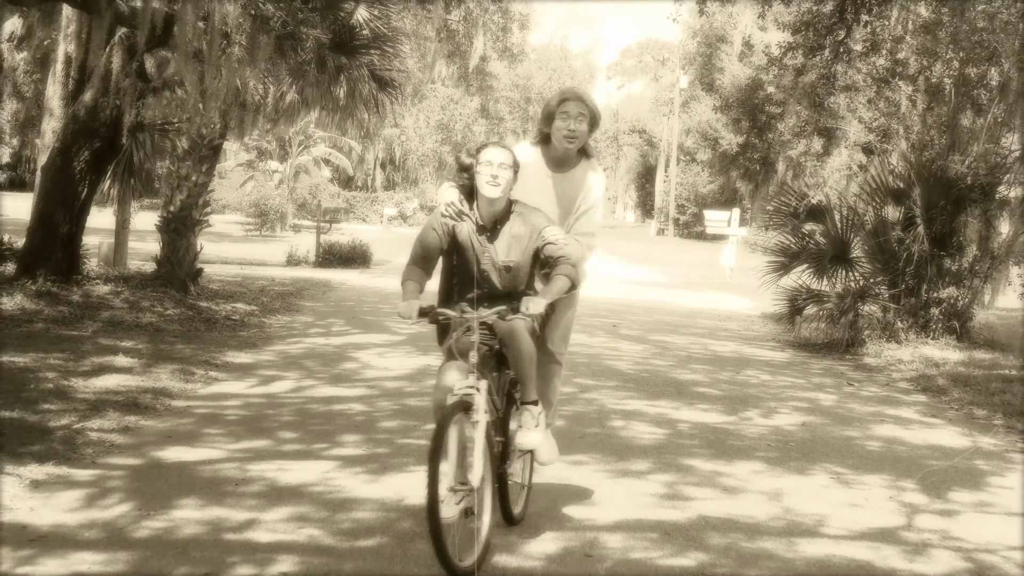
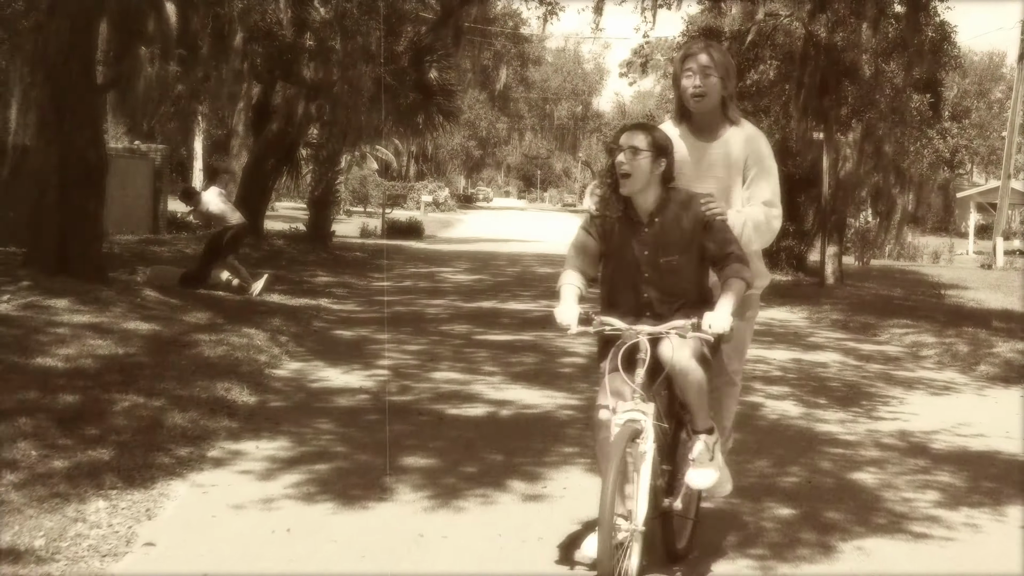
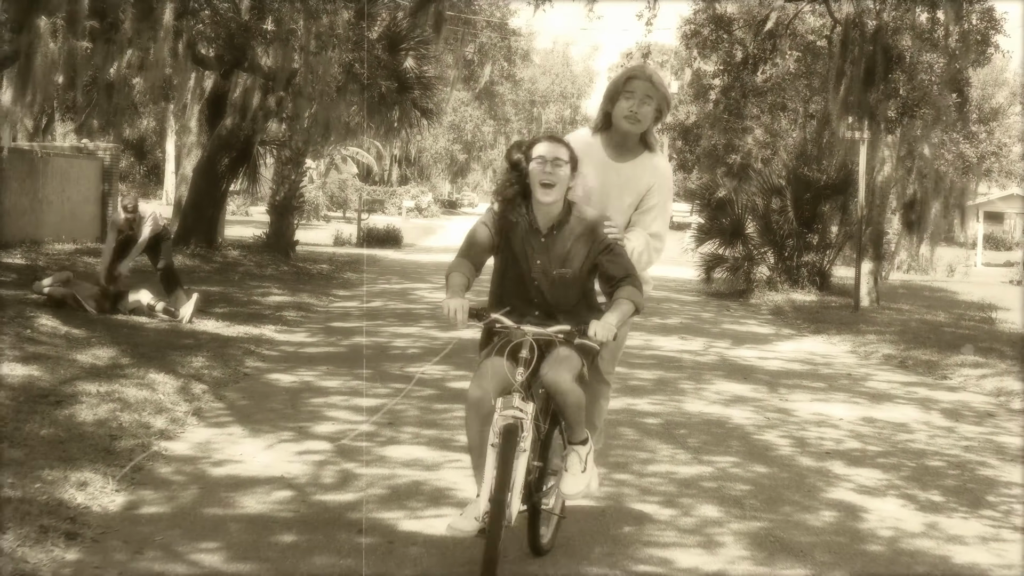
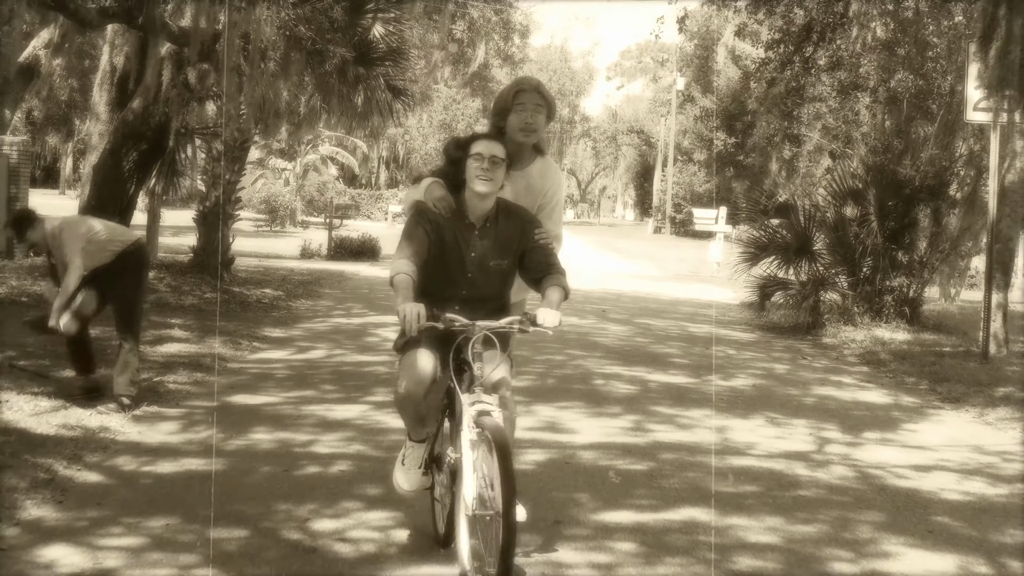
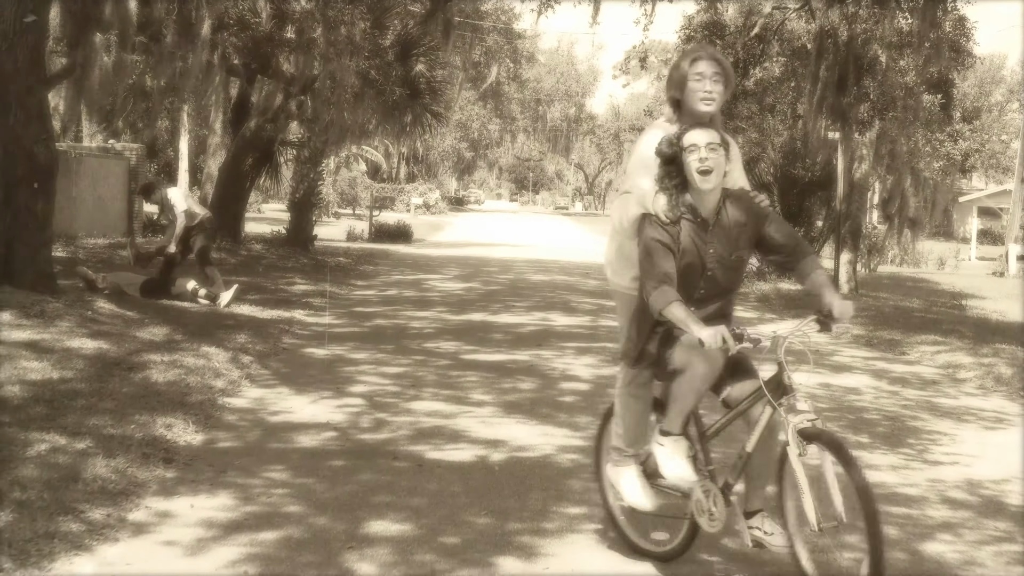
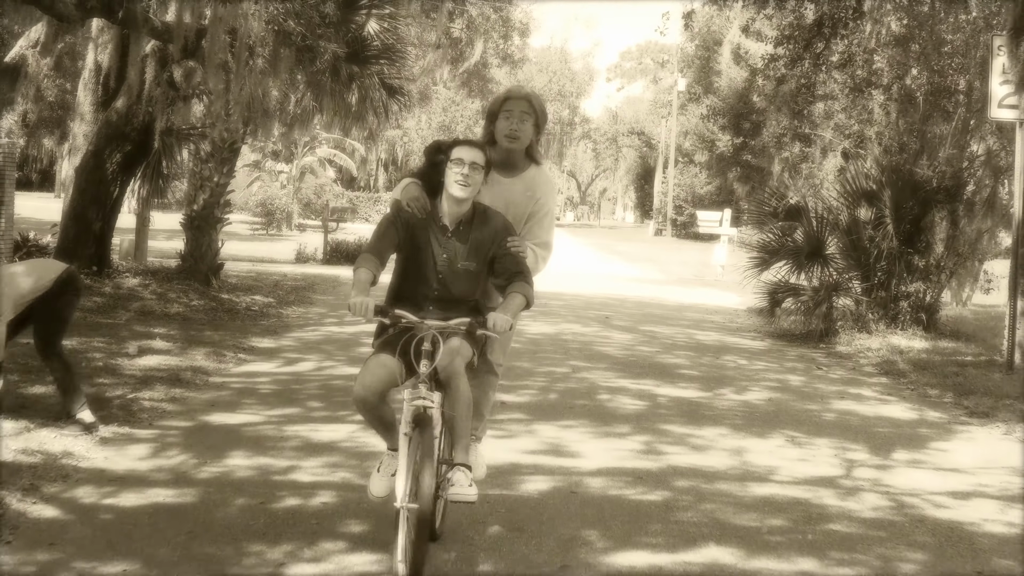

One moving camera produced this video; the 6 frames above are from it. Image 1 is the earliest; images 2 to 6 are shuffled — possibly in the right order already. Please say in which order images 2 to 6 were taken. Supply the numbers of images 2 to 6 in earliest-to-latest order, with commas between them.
6, 4, 3, 5, 2
